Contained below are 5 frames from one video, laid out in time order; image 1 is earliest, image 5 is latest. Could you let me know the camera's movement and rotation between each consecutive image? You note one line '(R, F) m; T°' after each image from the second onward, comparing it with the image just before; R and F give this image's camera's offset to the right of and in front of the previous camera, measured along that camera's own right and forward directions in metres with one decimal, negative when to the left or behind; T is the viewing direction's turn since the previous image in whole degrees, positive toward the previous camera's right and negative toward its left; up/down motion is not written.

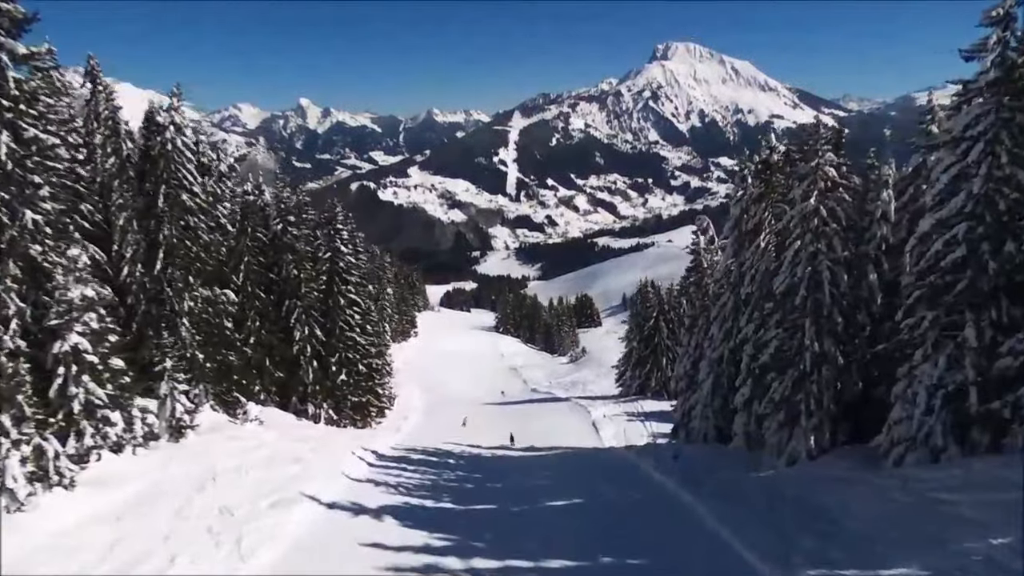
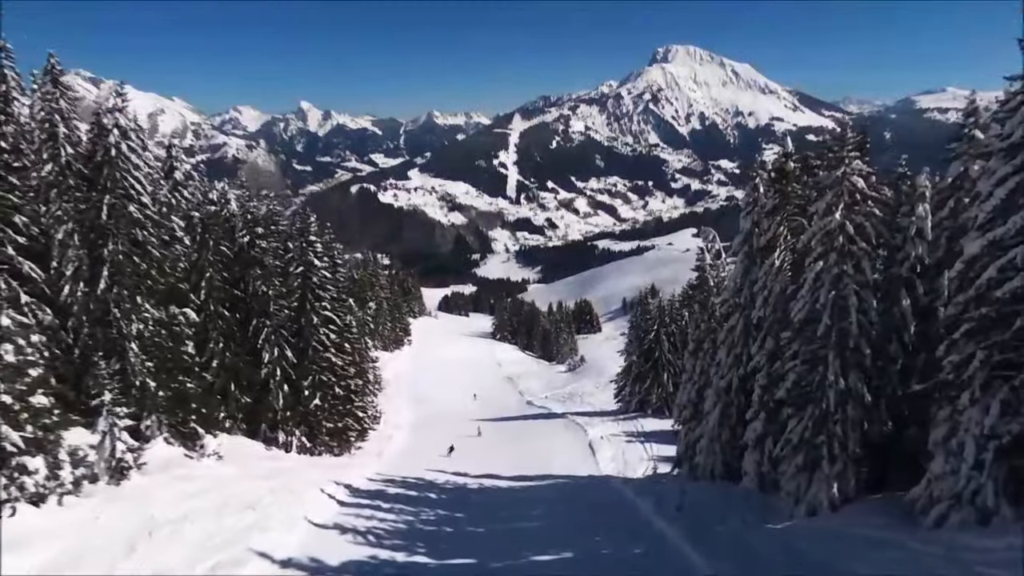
(+0.6, +3.0) m; 0°
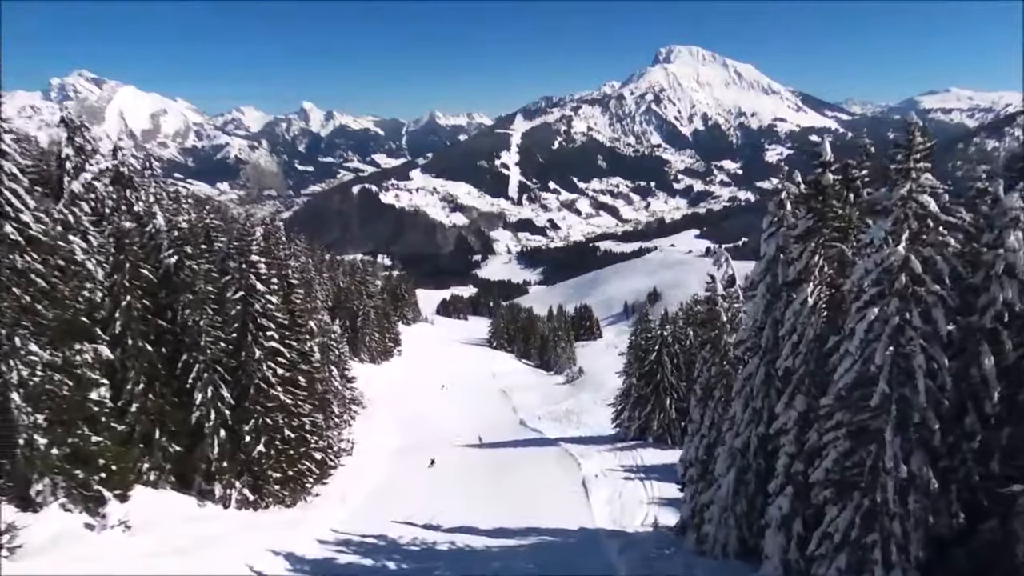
(+1.2, +5.1) m; 0°
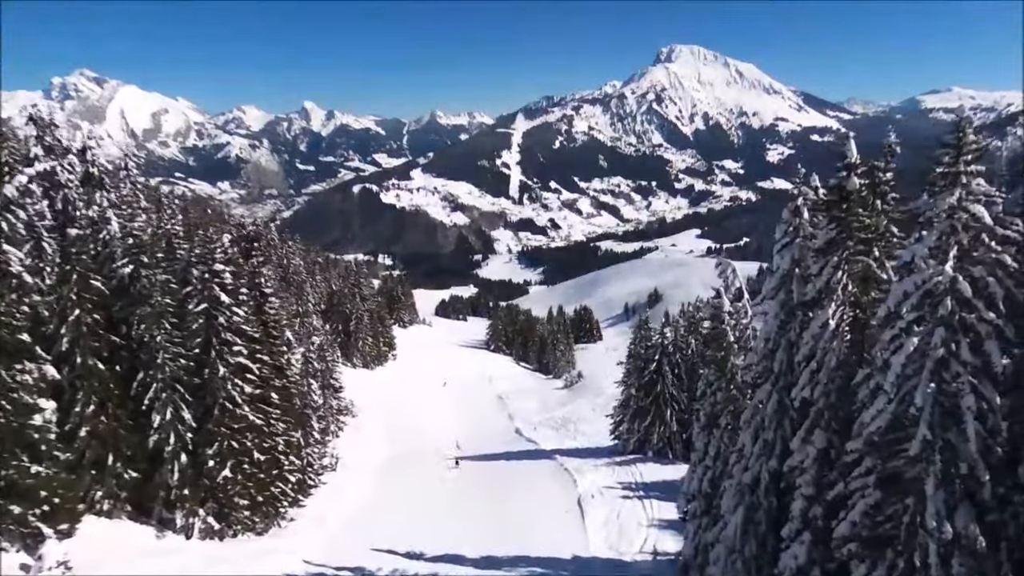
(+0.6, +2.4) m; 0°
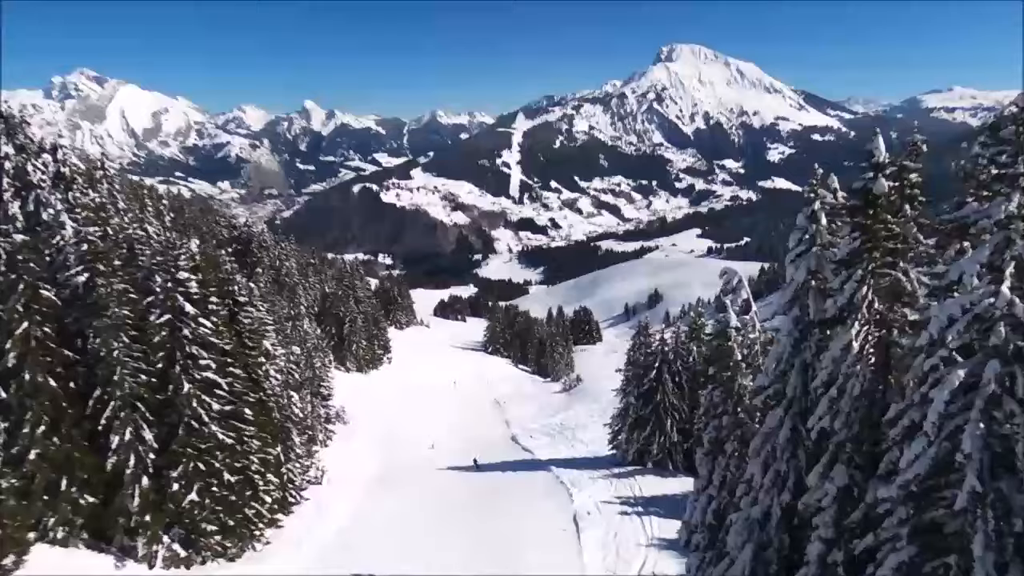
(+0.5, +2.0) m; 0°
